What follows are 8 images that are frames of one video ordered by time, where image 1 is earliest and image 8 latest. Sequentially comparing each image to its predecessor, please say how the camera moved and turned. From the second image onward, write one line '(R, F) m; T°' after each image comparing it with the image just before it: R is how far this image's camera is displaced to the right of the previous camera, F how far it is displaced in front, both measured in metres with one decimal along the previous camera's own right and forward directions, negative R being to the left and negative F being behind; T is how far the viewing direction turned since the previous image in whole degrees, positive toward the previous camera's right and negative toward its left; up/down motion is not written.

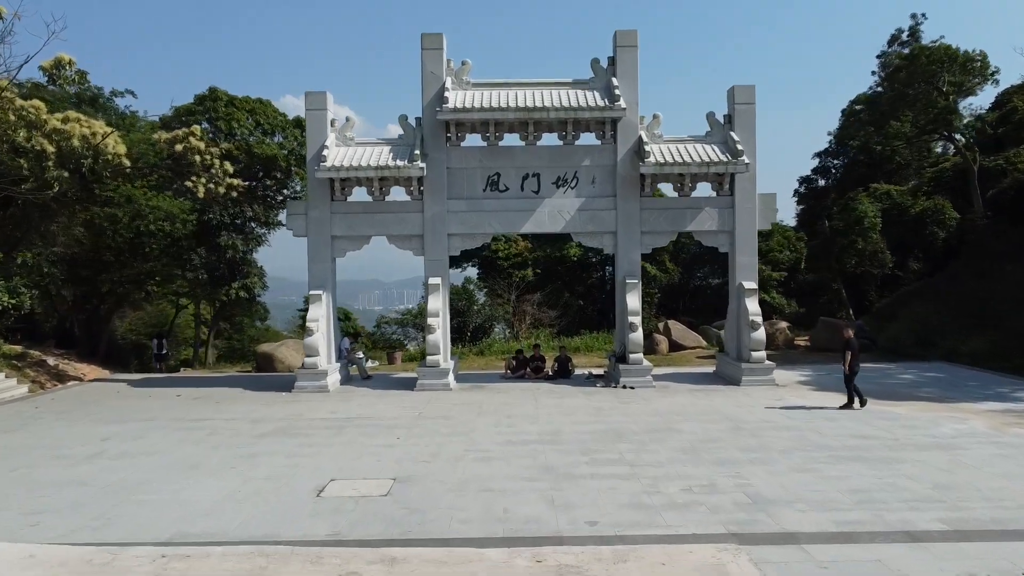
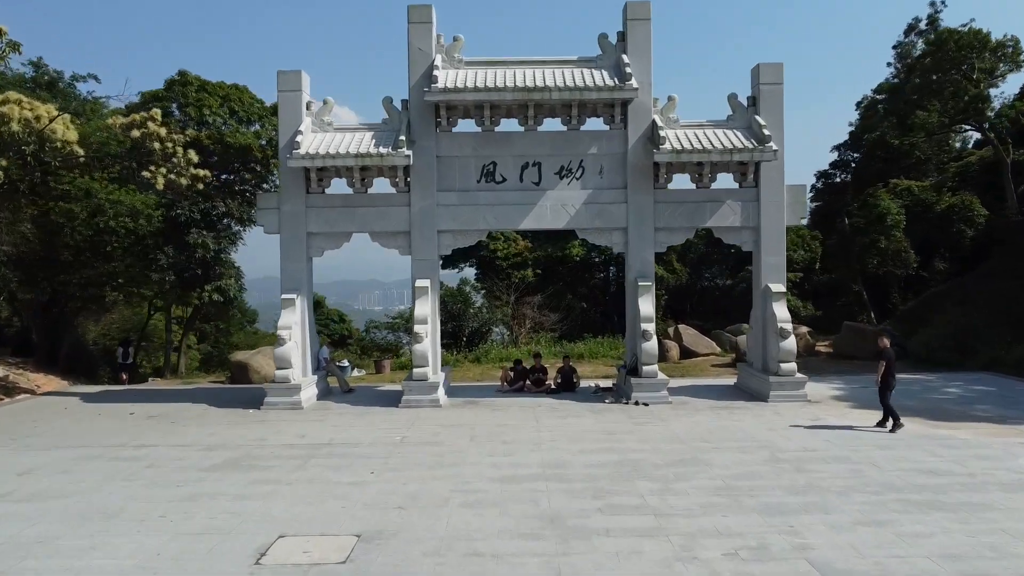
(0.0, +1.4) m; 0°
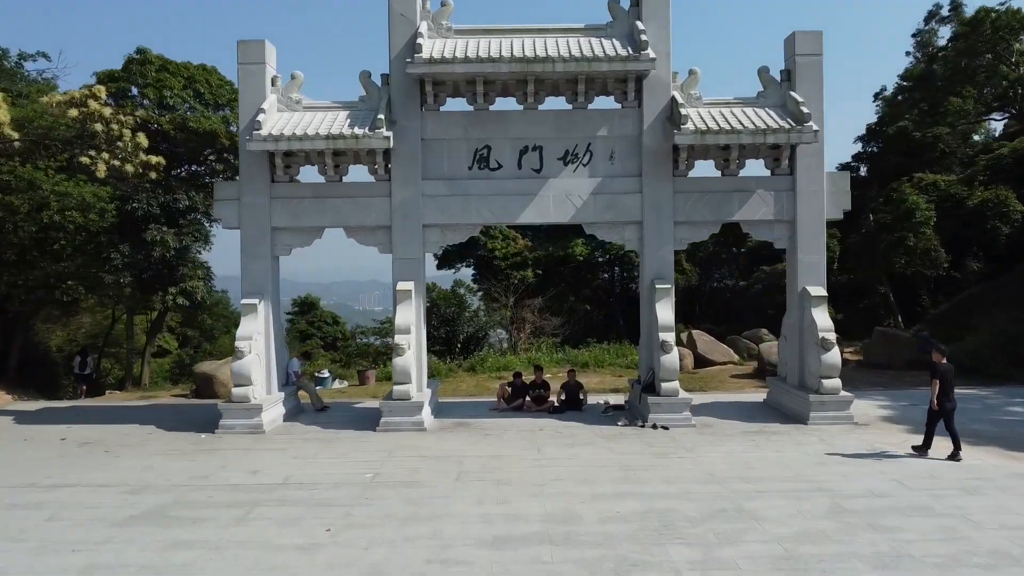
(+0.1, +1.5) m; 0°
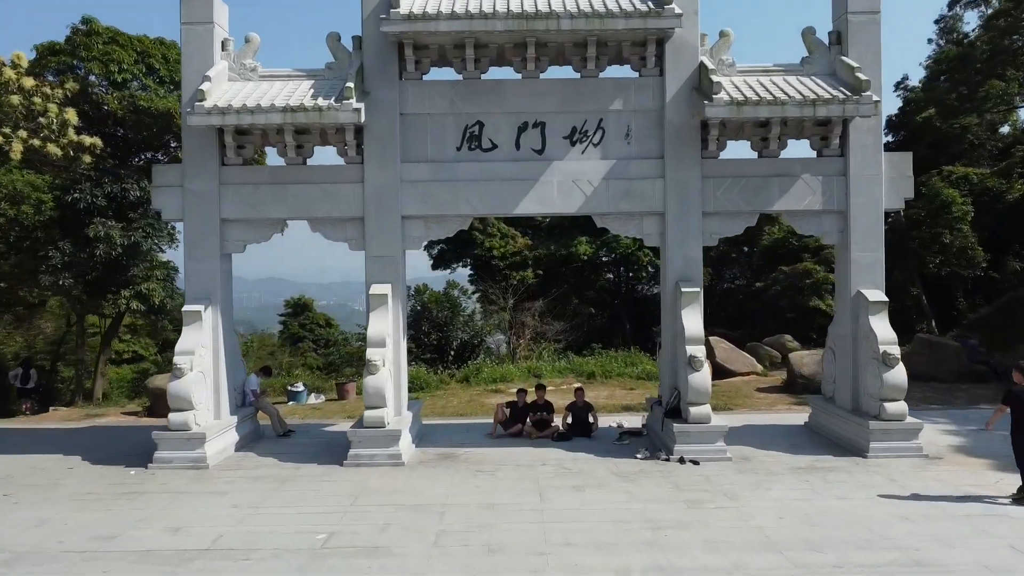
(0.0, +1.6) m; 0°
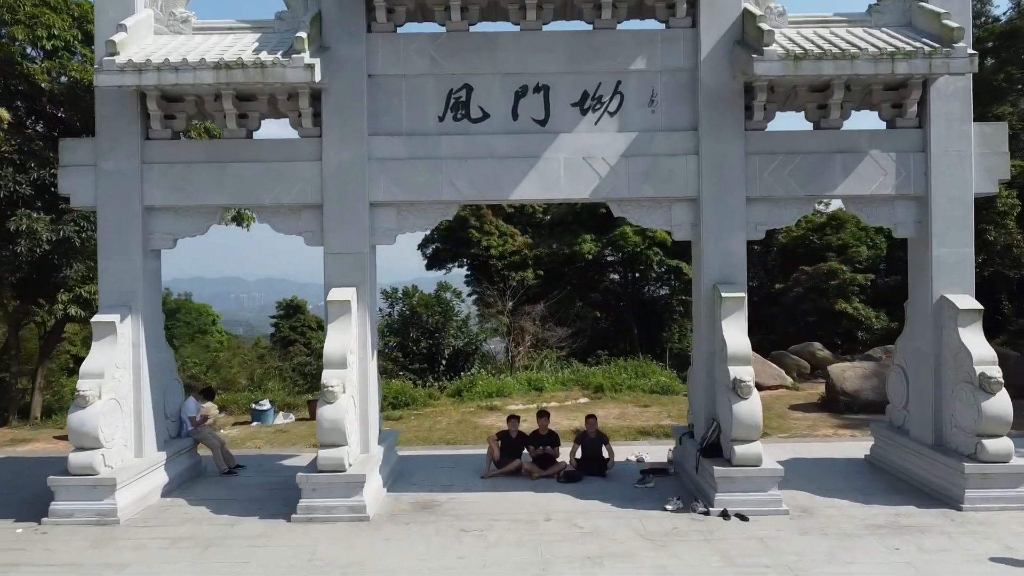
(0.0, +1.6) m; 0°
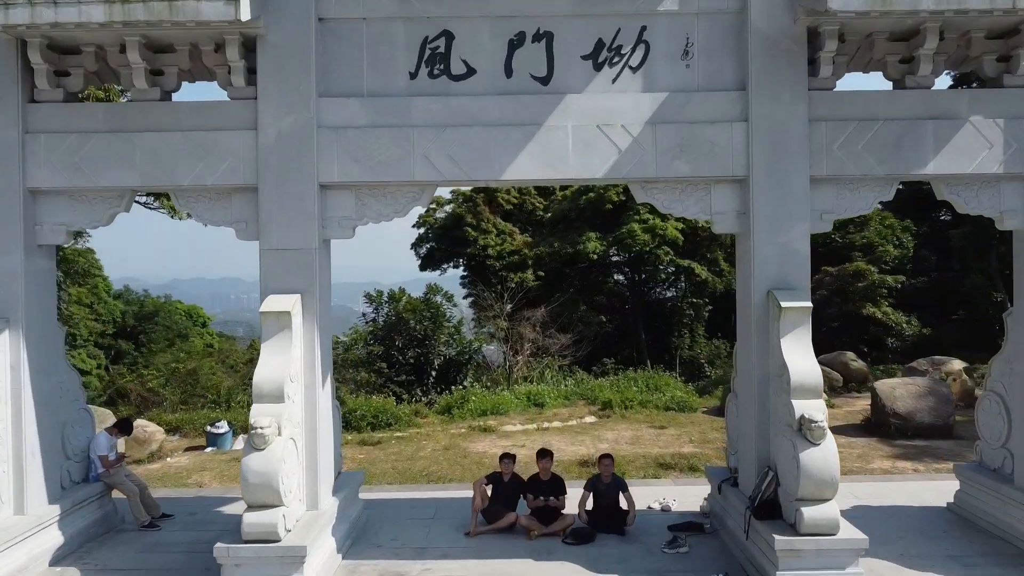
(+0.1, +1.5) m; 0°
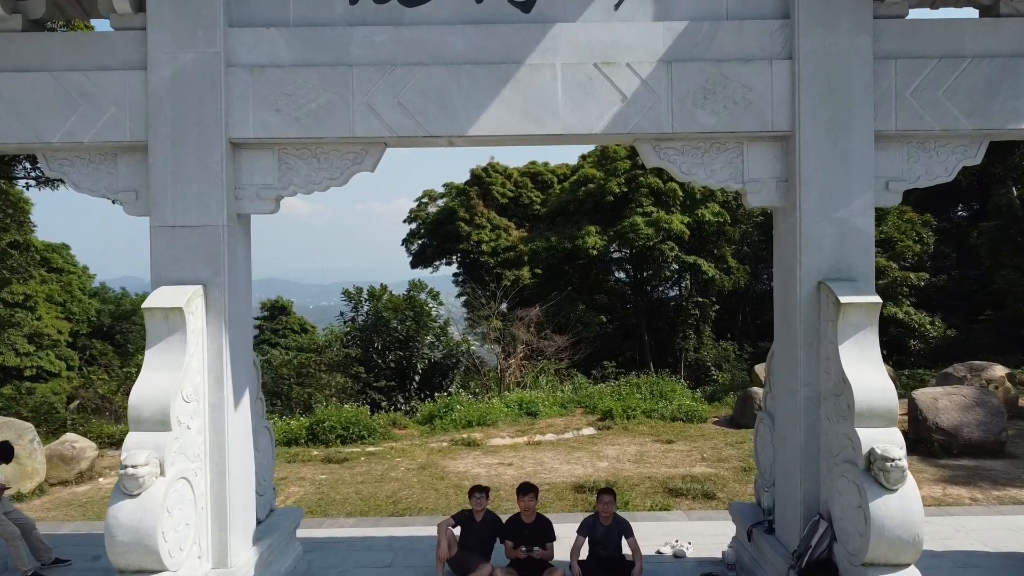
(+0.2, +1.2) m; 0°
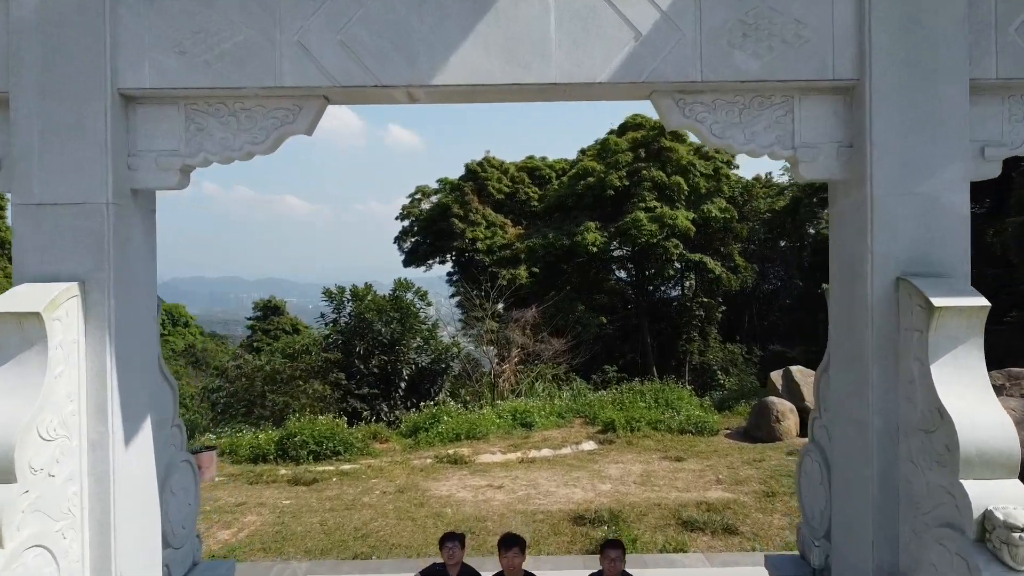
(+0.1, +0.9) m; 0°
